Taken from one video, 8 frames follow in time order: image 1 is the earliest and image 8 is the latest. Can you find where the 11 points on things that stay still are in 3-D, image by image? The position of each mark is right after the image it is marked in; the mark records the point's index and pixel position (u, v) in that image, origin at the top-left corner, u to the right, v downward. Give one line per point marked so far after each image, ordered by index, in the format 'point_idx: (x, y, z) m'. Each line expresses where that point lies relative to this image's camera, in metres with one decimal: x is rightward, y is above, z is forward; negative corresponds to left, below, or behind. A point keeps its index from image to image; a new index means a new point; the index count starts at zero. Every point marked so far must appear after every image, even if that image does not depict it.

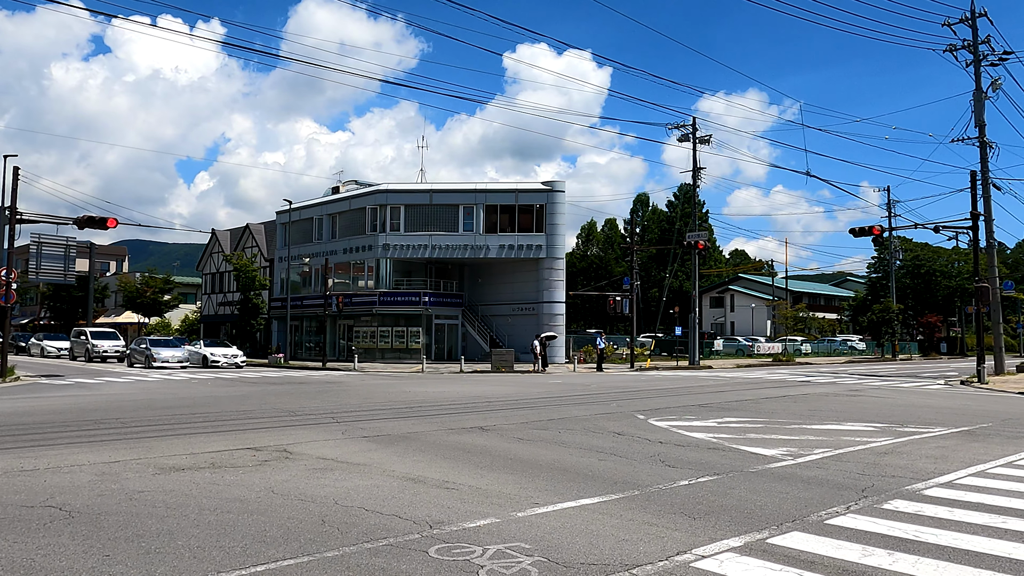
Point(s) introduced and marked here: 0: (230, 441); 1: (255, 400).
0: (-3.8, -2.1, +10.3) m
1: (-5.8, -2.6, +17.4) m
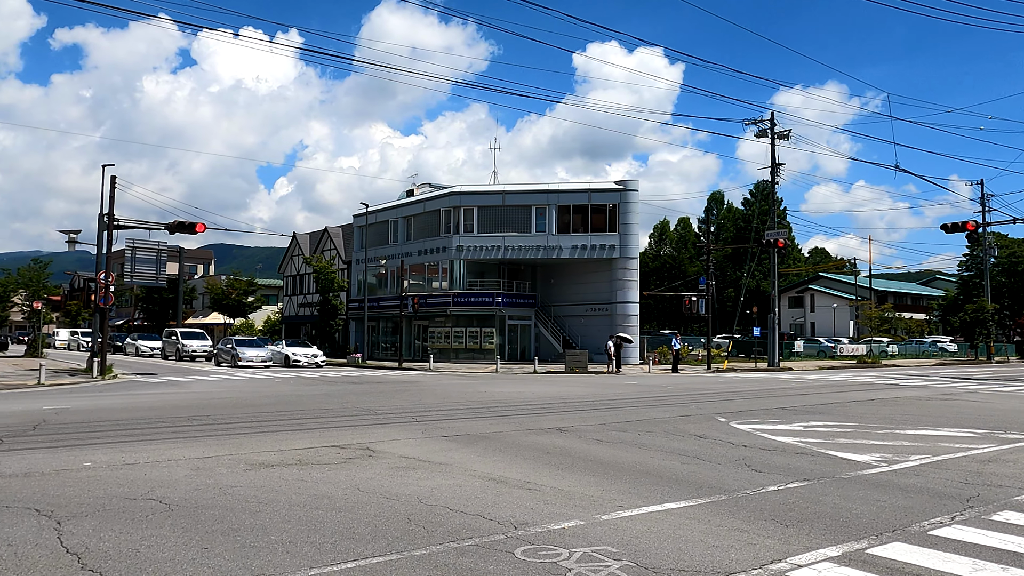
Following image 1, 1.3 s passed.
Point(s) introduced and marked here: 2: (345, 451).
0: (-2.7, -2.1, +10.6) m
1: (-4.1, -2.6, +17.8) m
2: (-2.1, -2.1, +9.6) m
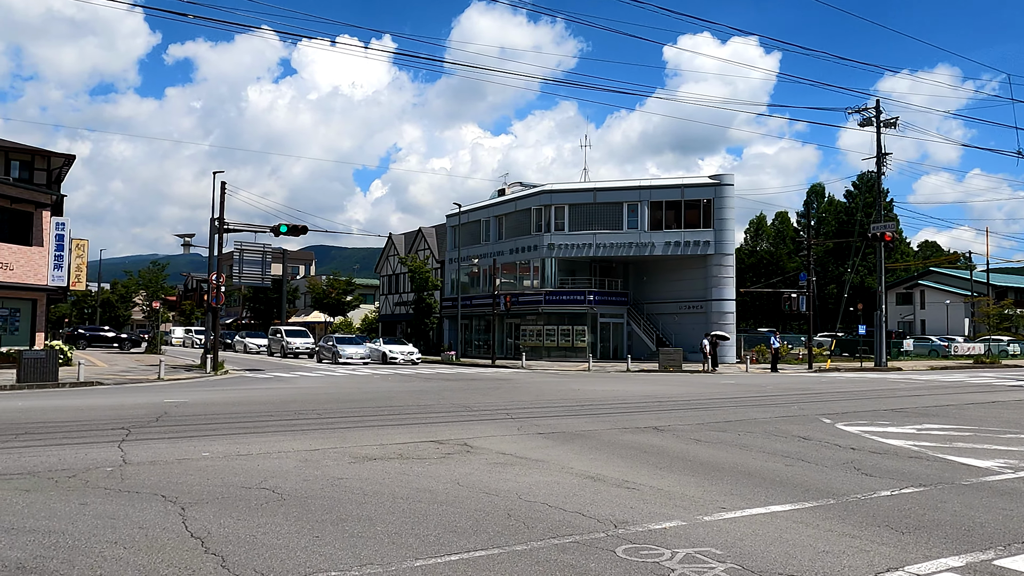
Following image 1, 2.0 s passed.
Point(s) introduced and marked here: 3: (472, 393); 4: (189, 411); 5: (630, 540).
0: (-1.4, -2.1, +10.9) m
1: (-1.9, -2.6, +18.2) m
2: (-0.9, -2.1, +9.8) m
3: (-1.0, -2.6, +19.0) m
4: (-5.9, -2.3, +14.0) m
5: (+0.9, -1.9, +5.6) m
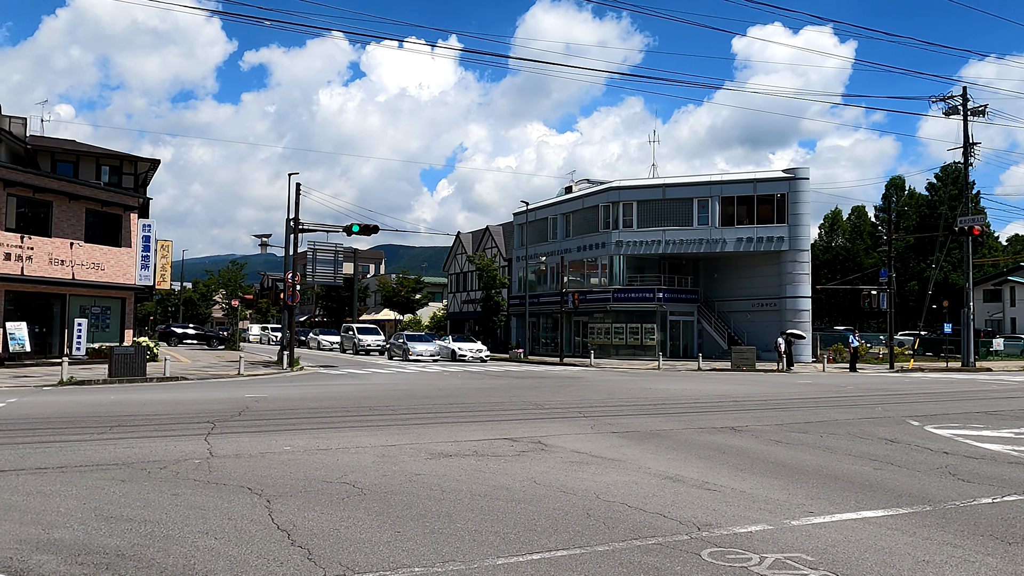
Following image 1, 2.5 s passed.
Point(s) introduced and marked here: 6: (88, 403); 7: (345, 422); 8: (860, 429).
0: (-0.3, -2.1, +10.9) m
1: (-0.2, -2.5, +18.2) m
2: (+0.1, -2.0, +9.8) m
3: (+0.8, -2.6, +19.0) m
4: (-4.6, -2.2, +14.4) m
5: (+1.5, -1.8, +5.5) m
6: (-8.1, -2.2, +14.5) m
7: (-2.6, -2.1, +11.9) m
8: (+5.4, -2.2, +11.8) m
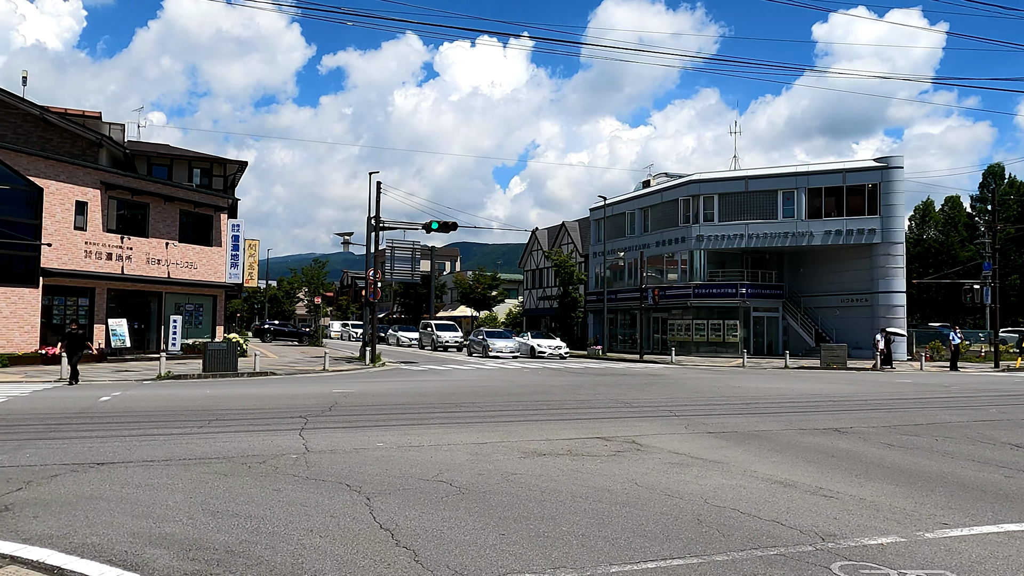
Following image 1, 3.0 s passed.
0: (+0.9, -2.0, +10.6) m
1: (+1.8, -2.4, +17.9) m
2: (+1.3, -2.0, +9.5) m
3: (+2.8, -2.5, +18.6) m
4: (-3.0, -2.2, +14.5) m
5: (+2.2, -1.8, +5.1) m
6: (-6.4, -2.1, +15.0) m
7: (-1.2, -2.0, +11.8) m
8: (+6.7, -2.1, +11.0) m
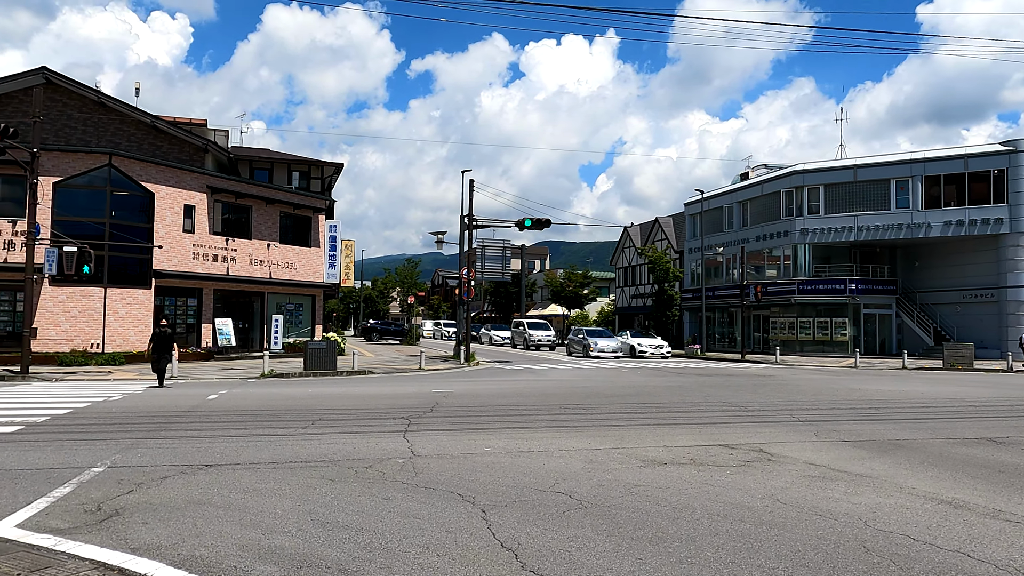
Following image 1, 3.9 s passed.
0: (+2.4, -1.9, +9.8) m
1: (+4.1, -2.3, +17.0) m
2: (+2.6, -1.9, +8.7) m
3: (+5.2, -2.4, +17.5) m
4: (-1.0, -2.1, +14.2) m
5: (+3.0, -1.7, +4.2) m
6: (-4.4, -2.1, +15.0) m
7: (+0.4, -2.0, +11.3) m
8: (+8.2, -2.0, +9.5) m
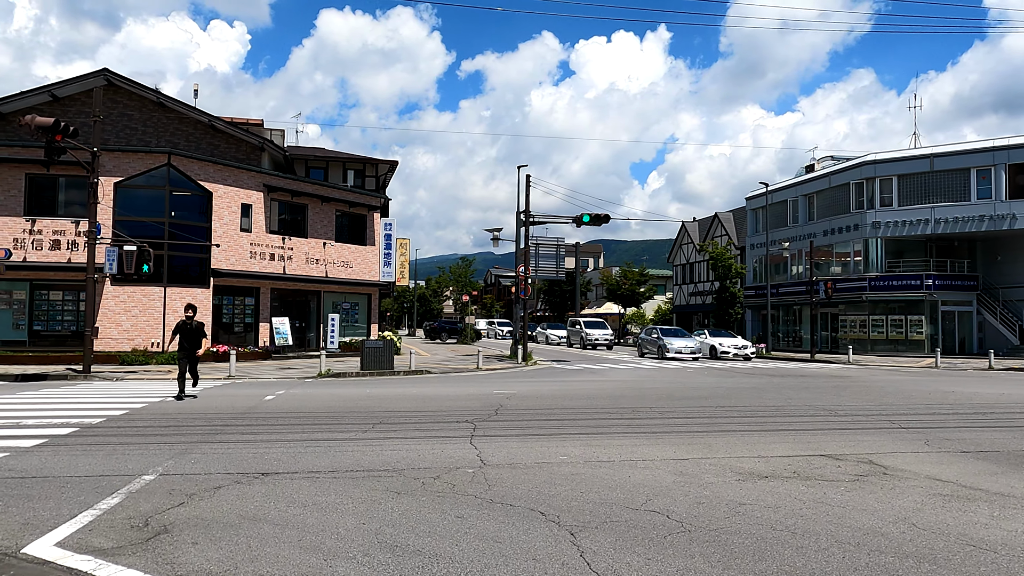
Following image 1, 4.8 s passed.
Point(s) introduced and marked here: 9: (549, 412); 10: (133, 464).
0: (+3.3, -1.8, +8.9) m
1: (+5.5, -2.2, +15.9) m
2: (+3.4, -1.8, +7.8) m
3: (+6.6, -2.3, +16.4) m
4: (+0.2, -2.0, +13.4) m
5: (+3.5, -1.6, +3.2) m
6: (-3.1, -2.1, +14.5) m
7: (+1.4, -1.9, +10.5) m
8: (+9.1, -1.9, +8.2) m
9: (+0.6, -2.0, +12.2) m
10: (-3.8, -1.8, +7.6) m
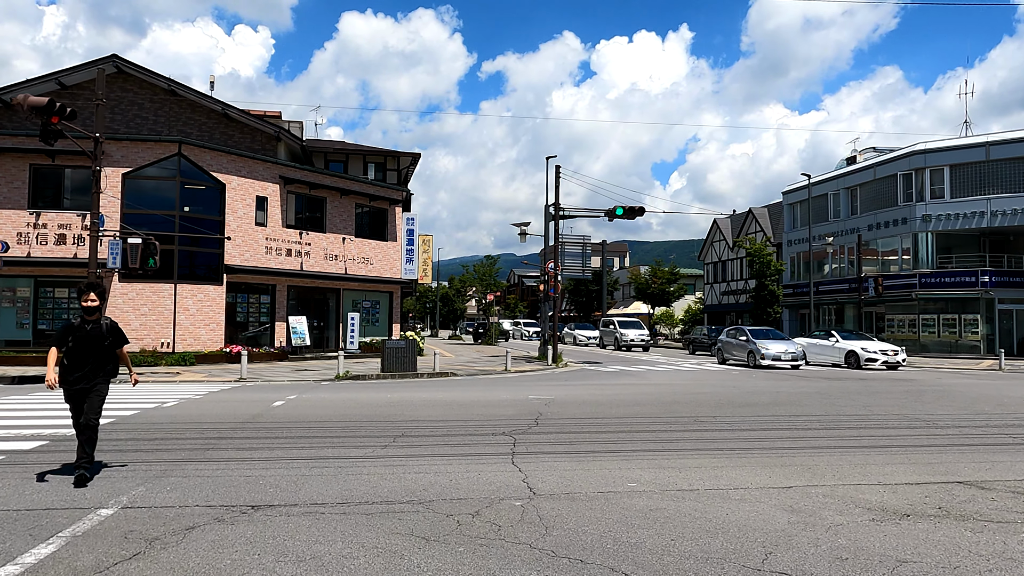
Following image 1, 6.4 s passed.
0: (+3.8, -1.7, +7.1) m
1: (+6.2, -2.1, +14.1) m
2: (+3.9, -1.6, +6.0) m
3: (+7.3, -2.1, +14.5) m
4: (+0.8, -1.9, +11.8) m
5: (+3.9, -1.5, +1.4) m
6: (-2.5, -1.9, +12.9) m
7: (+1.9, -1.8, +8.8) m
8: (+9.5, -1.7, +6.3) m
9: (+1.2, -1.8, +10.5) m
10: (-3.3, -1.6, +6.0) m
